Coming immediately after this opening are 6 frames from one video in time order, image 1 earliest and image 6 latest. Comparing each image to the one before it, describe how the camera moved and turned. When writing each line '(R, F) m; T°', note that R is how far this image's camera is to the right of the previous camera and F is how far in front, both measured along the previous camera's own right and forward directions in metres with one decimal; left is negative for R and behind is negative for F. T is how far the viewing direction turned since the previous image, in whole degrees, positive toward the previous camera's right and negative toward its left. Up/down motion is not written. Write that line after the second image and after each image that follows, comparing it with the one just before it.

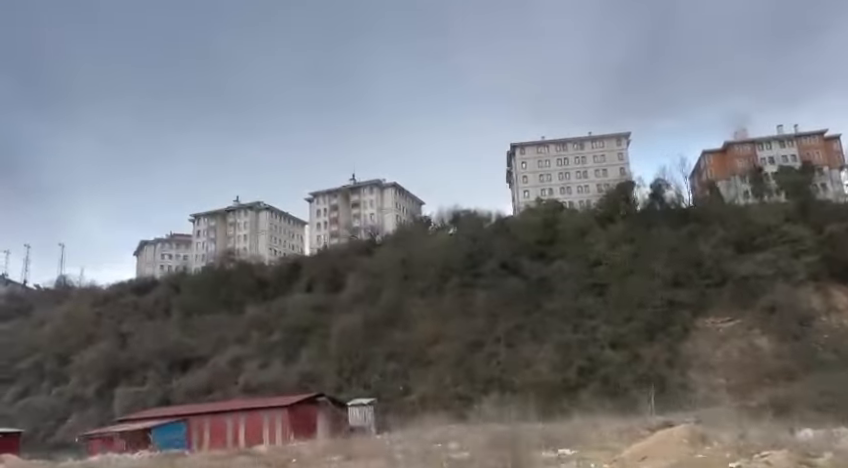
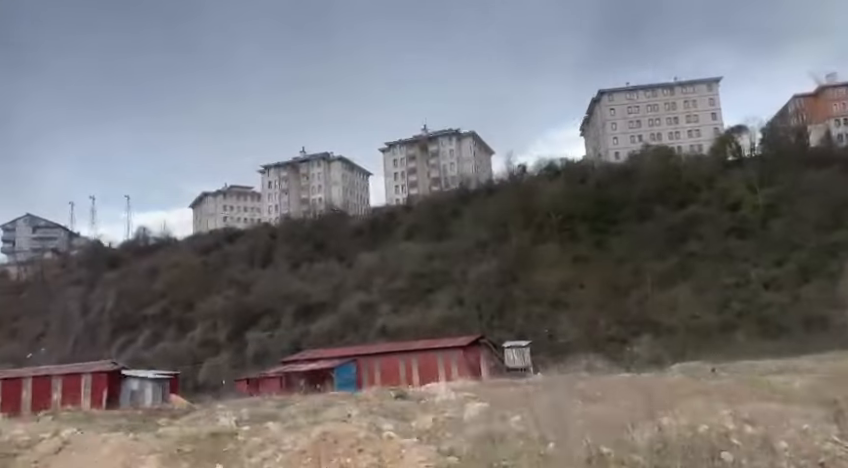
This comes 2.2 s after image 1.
(-8.2, -0.3) m; -1°
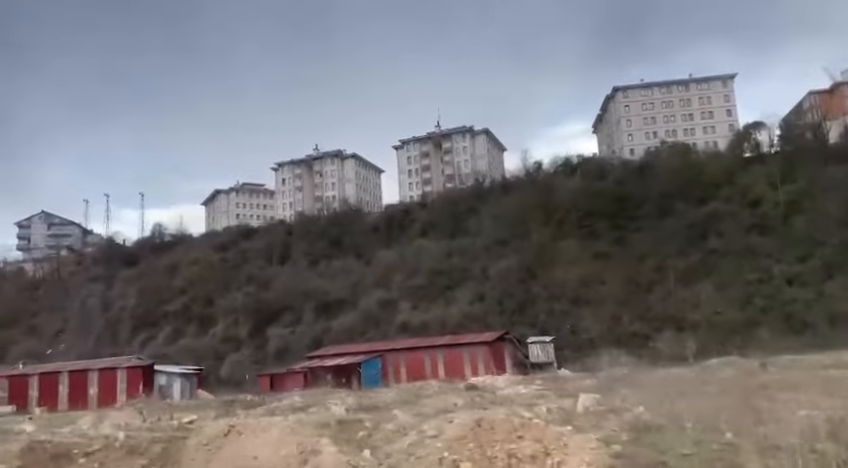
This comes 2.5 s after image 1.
(-1.1, -0.2) m; 0°
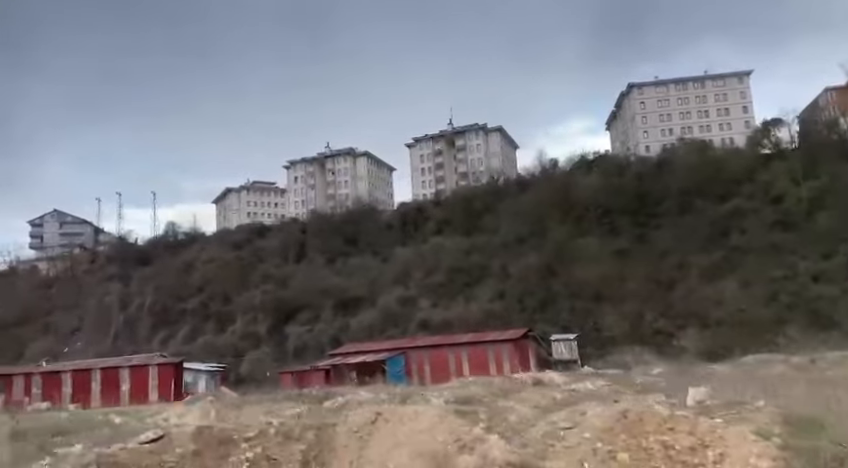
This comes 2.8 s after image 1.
(-1.0, 0.0) m; 0°
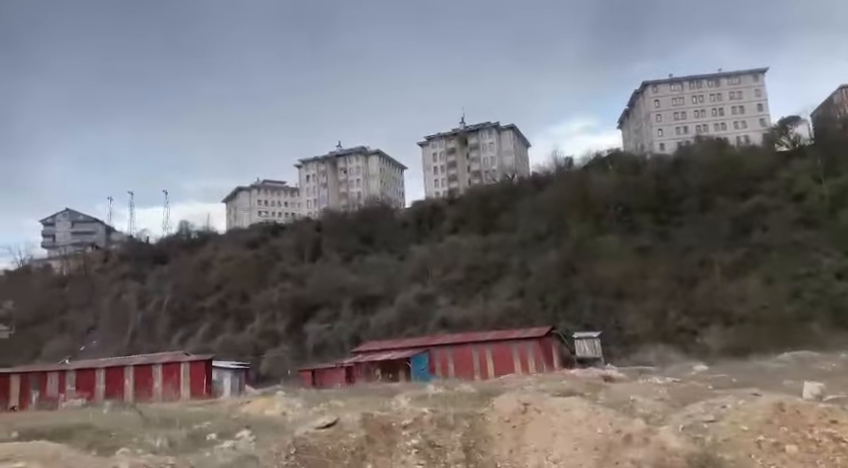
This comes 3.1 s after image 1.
(-1.1, 0.0) m; 0°
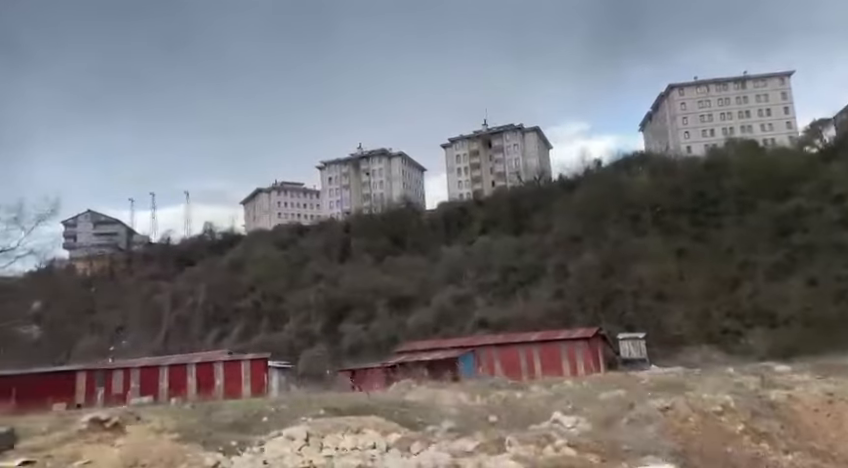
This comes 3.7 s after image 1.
(-2.2, -0.1) m; 0°
